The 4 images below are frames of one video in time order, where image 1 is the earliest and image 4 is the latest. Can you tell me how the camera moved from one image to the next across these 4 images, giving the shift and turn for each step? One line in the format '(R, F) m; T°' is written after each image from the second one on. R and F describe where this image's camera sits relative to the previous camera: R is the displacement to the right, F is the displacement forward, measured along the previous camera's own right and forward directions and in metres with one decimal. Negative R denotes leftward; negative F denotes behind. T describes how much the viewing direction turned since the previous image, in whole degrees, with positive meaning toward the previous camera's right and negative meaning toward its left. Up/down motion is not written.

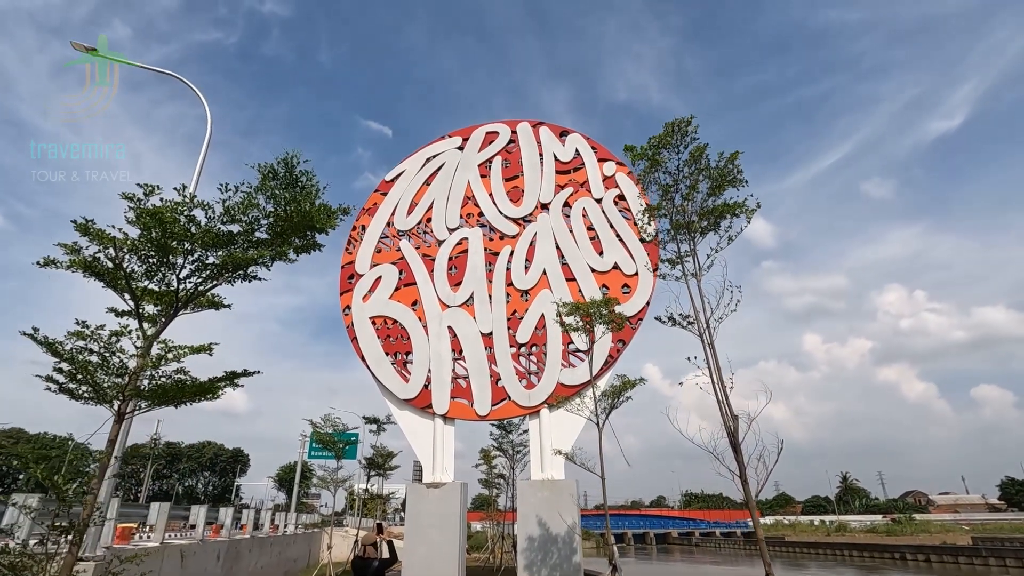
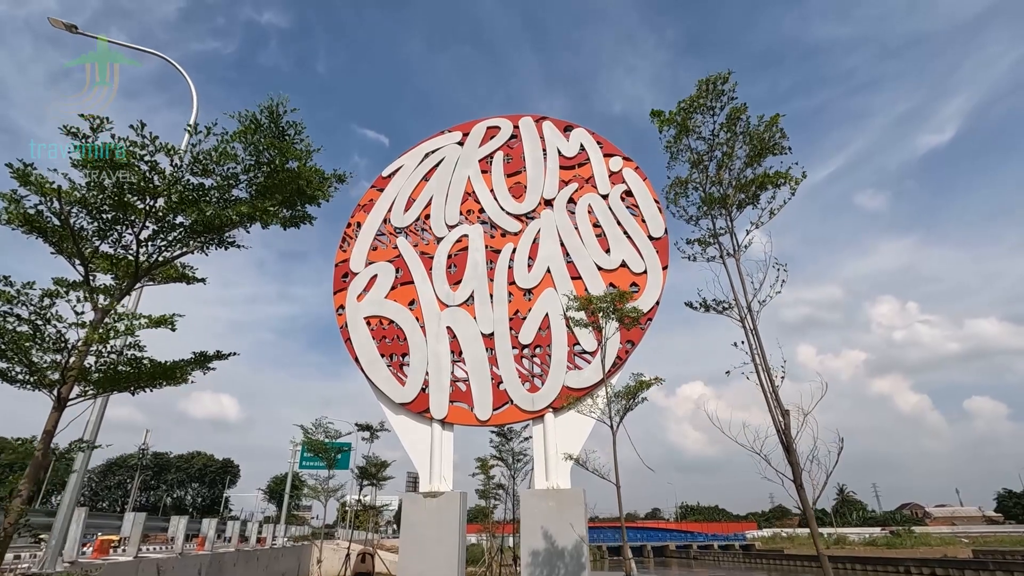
(-0.3, +0.9) m; +1°
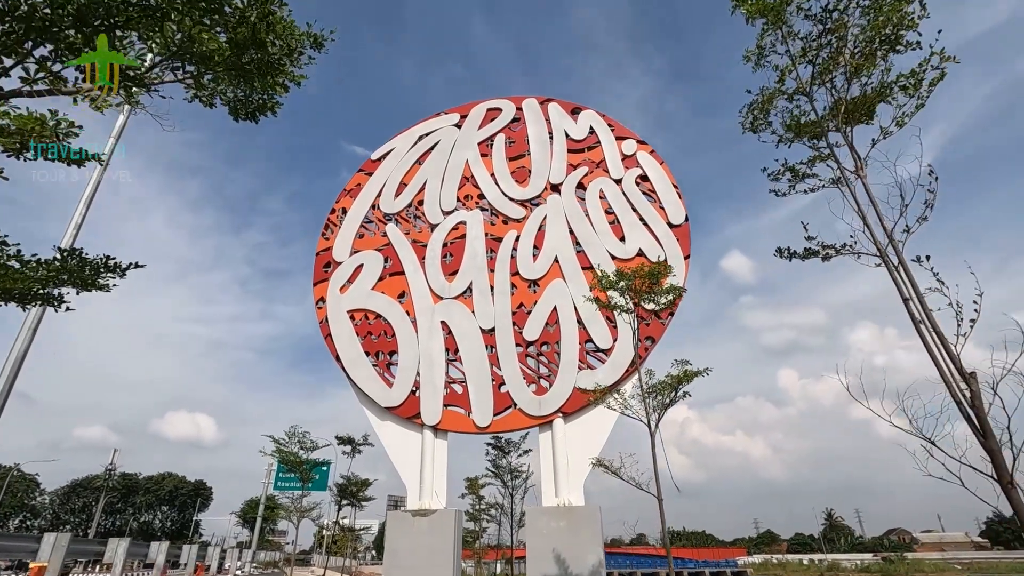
(-0.5, +2.1) m; +2°
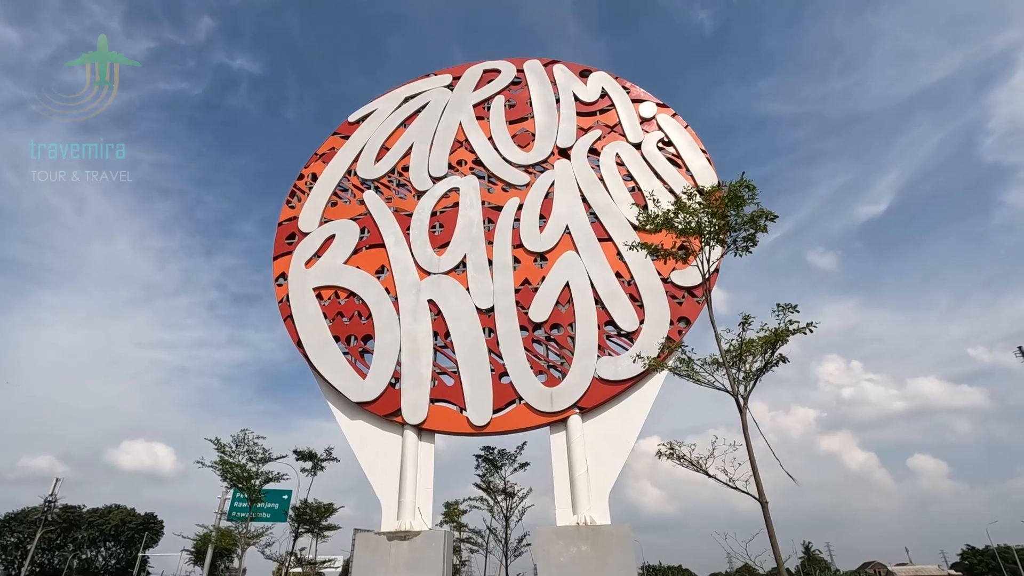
(-0.7, +2.9) m; +3°
